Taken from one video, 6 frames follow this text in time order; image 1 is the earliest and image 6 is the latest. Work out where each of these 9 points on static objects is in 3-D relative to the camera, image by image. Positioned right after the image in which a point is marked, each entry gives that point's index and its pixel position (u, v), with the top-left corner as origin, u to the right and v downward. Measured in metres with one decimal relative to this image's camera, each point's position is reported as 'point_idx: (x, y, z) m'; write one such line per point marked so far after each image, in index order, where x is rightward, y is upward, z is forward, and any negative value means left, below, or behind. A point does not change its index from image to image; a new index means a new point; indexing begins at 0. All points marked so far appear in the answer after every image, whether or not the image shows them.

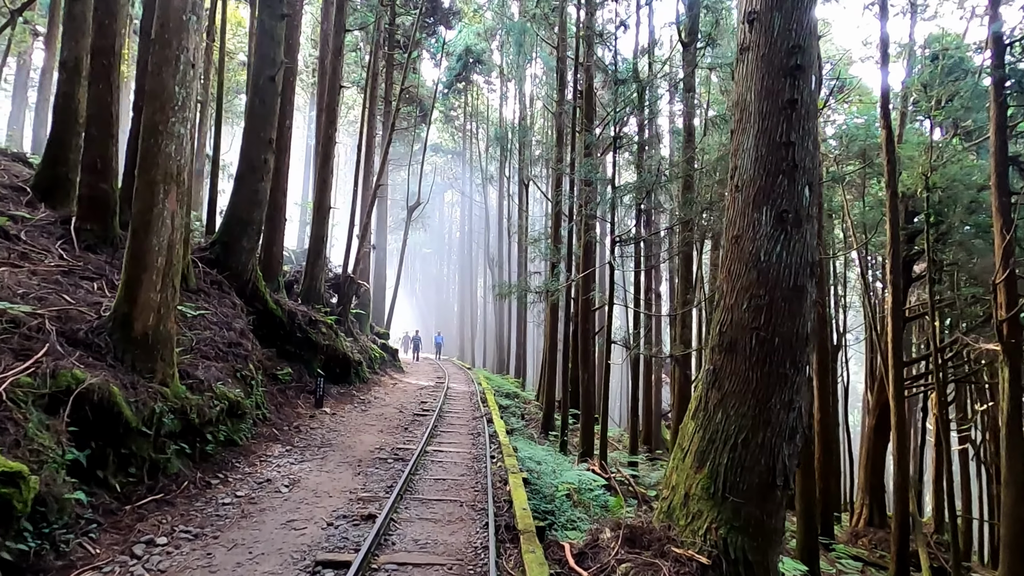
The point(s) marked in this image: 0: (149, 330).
0: (-3.7, -0.4, +5.4) m
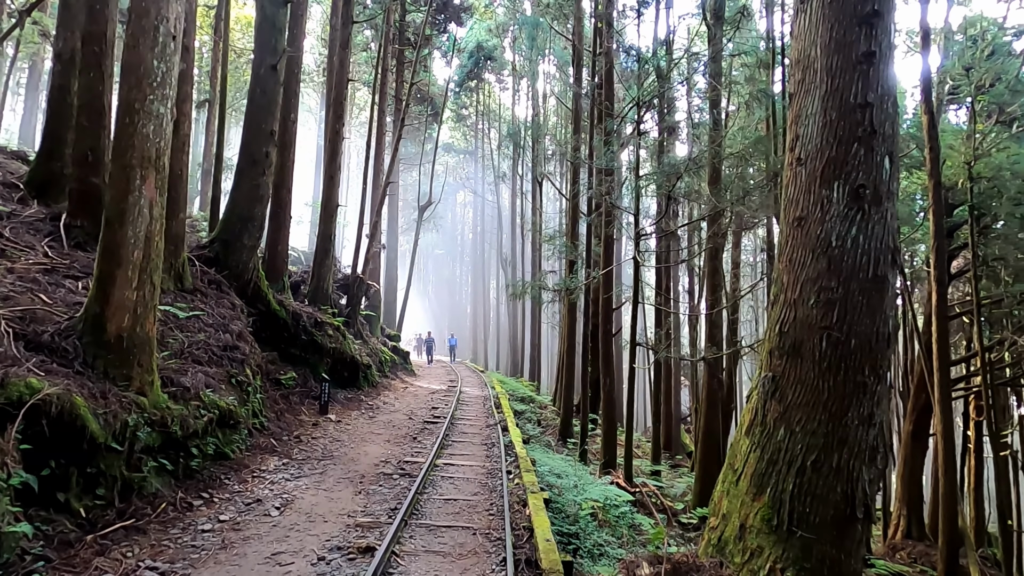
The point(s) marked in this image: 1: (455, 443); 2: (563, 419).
0: (-3.5, -0.4, +4.8) m
1: (-0.9, -2.3, +8.0) m
2: (+1.2, -2.9, +12.1) m
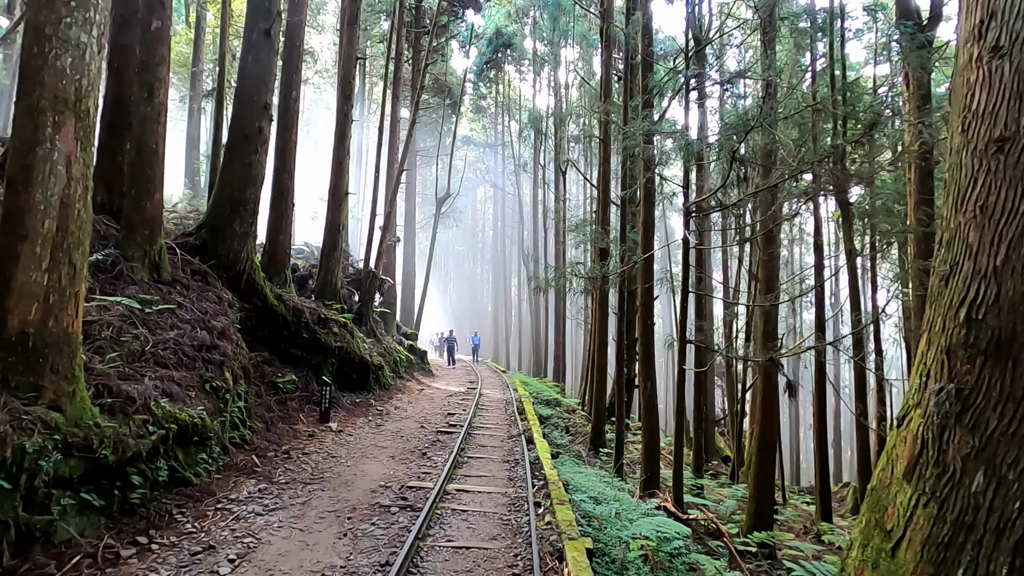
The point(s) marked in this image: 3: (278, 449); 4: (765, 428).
0: (-3.3, -0.3, +3.6) m
1: (-0.5, -2.2, +6.8) m
2: (+1.7, -2.8, +10.7) m
3: (-2.9, -2.0, +6.6) m
4: (+4.4, -2.5, +9.2) m
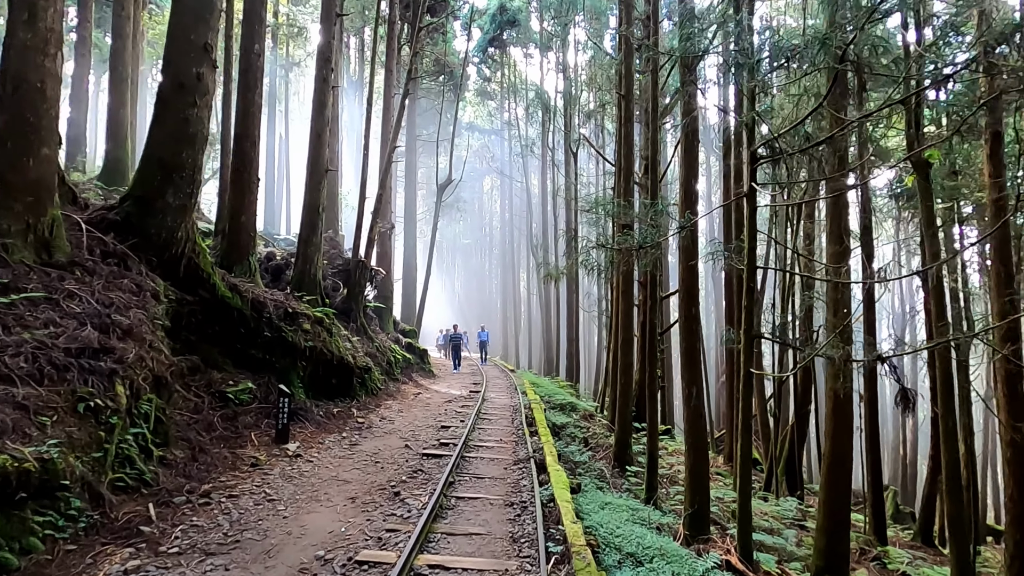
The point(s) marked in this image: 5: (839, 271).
0: (-3.3, -0.1, +1.9) m
1: (-0.5, -2.0, +4.9) m
2: (+1.8, -2.5, +8.9) m
3: (-2.9, -1.8, +4.8) m
4: (+4.5, -2.2, +7.3) m
5: (+4.5, +0.2, +7.3) m
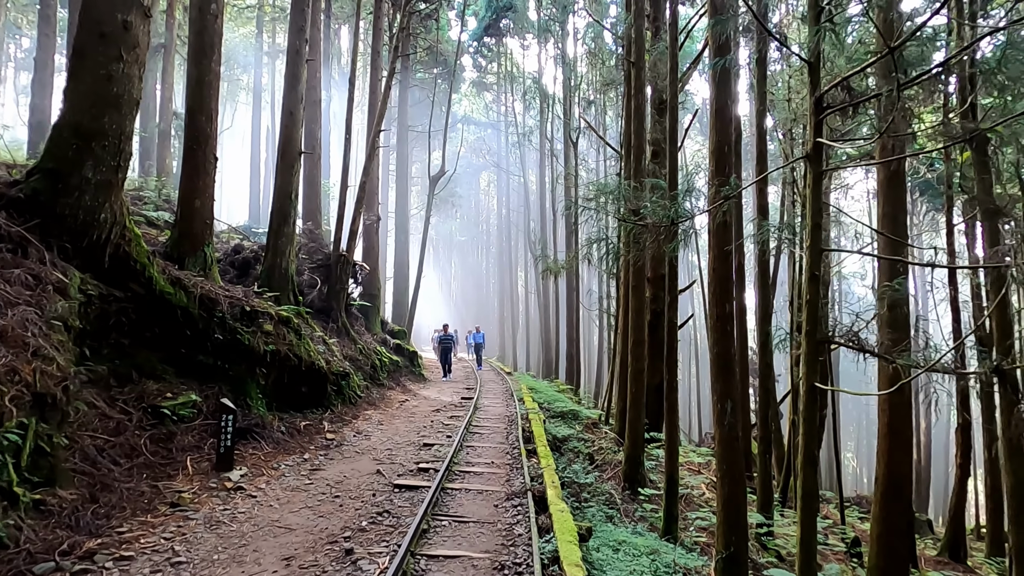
0: (-3.4, -0.1, +0.6) m
1: (-0.5, -1.9, +3.7) m
2: (+1.7, -2.4, +7.6) m
3: (-2.9, -1.7, +3.6) m
4: (+4.4, -2.1, +6.1) m
5: (+4.4, +0.3, +6.1) m
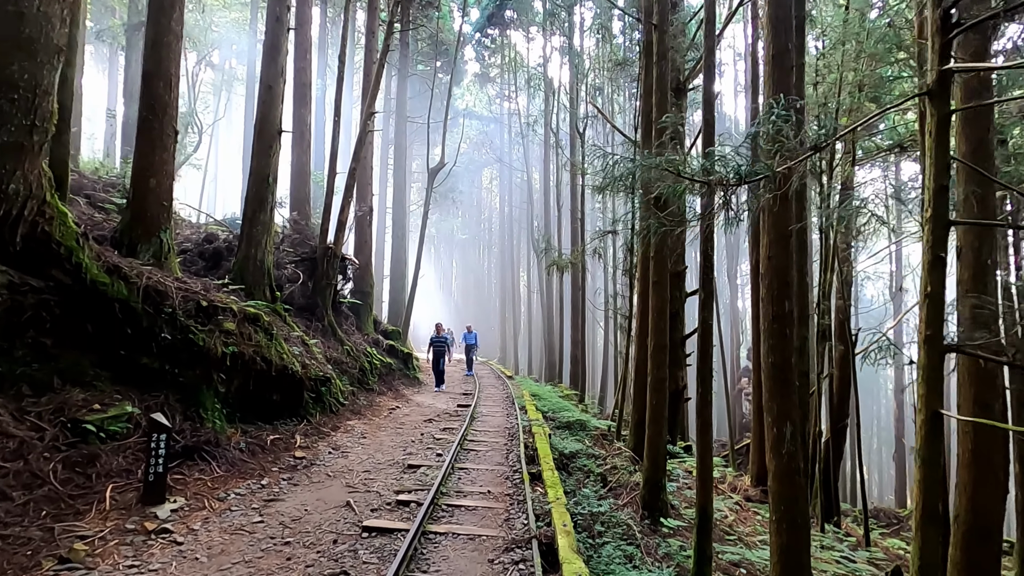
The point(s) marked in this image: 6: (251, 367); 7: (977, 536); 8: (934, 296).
0: (-3.4, +0.1, -0.5) m
1: (-0.5, -1.8, +2.6) m
2: (+1.7, -2.4, +6.5) m
3: (-2.9, -1.6, +2.5) m
4: (+4.4, -2.0, +5.0) m
5: (+4.5, +0.4, +5.0) m
6: (-3.4, -1.0, +6.9) m
7: (+4.3, -2.3, +4.9) m
8: (+2.2, 0.0, +2.8) m
